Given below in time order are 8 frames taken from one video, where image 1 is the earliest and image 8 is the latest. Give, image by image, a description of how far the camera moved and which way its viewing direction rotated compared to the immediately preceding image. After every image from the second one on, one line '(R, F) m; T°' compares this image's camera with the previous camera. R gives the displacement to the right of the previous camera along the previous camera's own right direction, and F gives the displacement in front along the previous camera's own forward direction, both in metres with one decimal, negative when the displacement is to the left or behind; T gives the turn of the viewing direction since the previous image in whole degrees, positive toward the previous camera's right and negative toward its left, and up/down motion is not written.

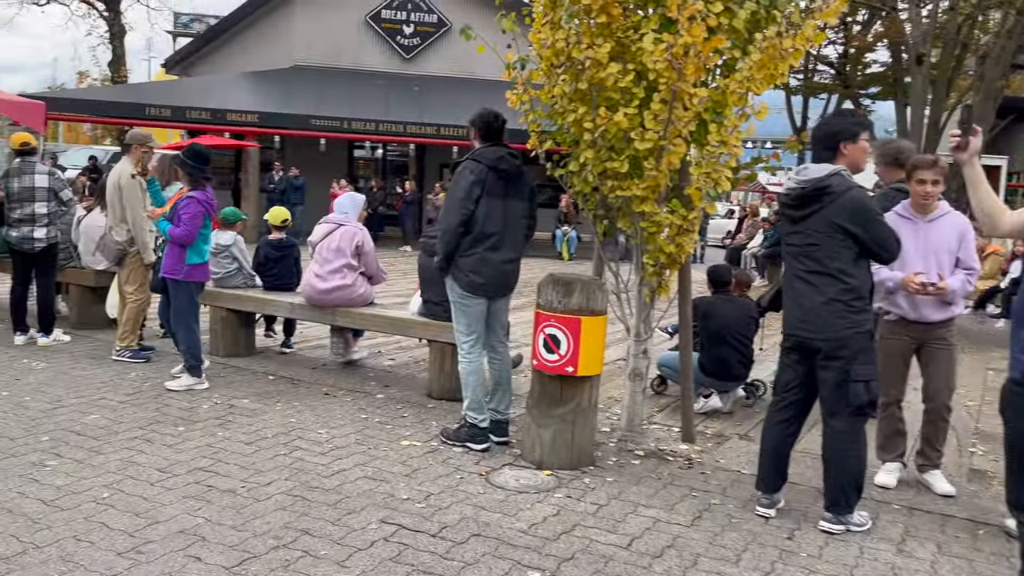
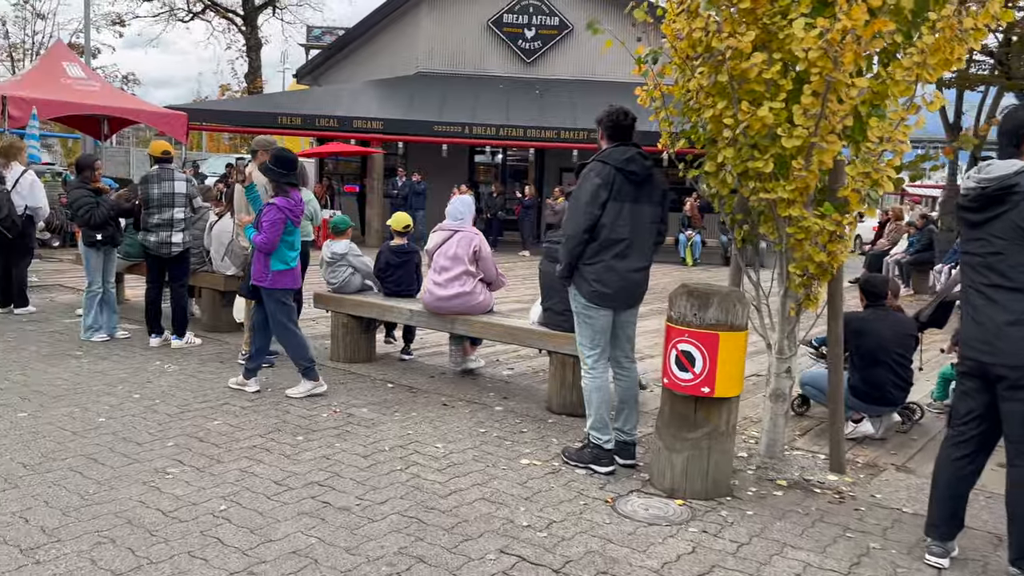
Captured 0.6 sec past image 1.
(-0.1, +0.3) m; -8°
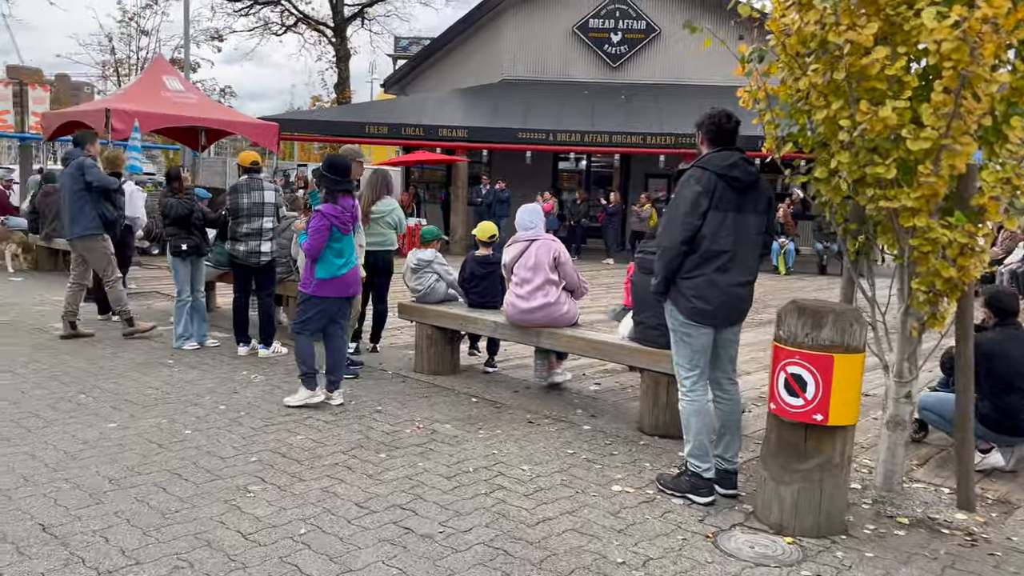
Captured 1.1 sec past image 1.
(-0.1, +0.2) m; -6°
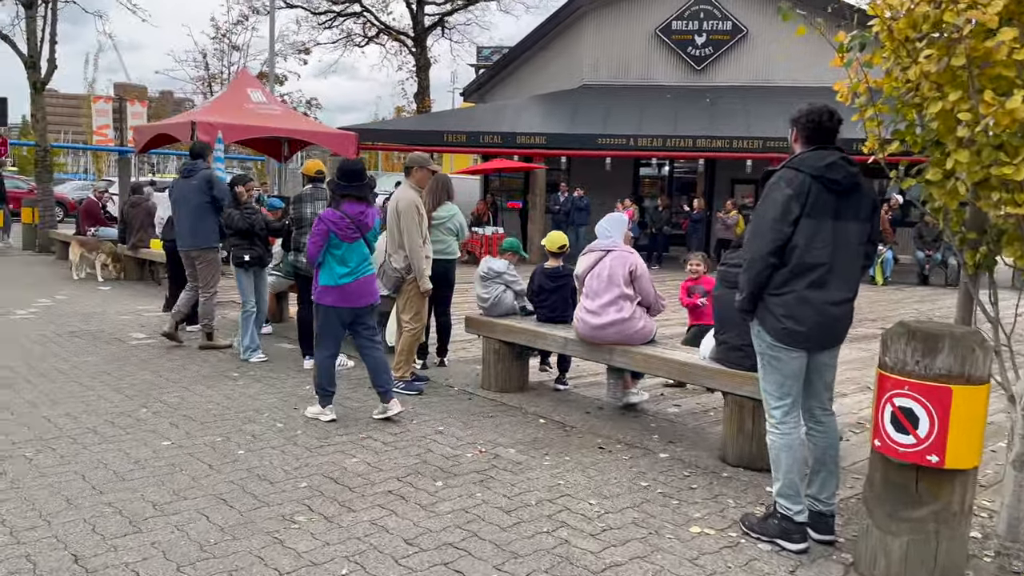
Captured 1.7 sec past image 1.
(+0.1, +0.4) m; -6°
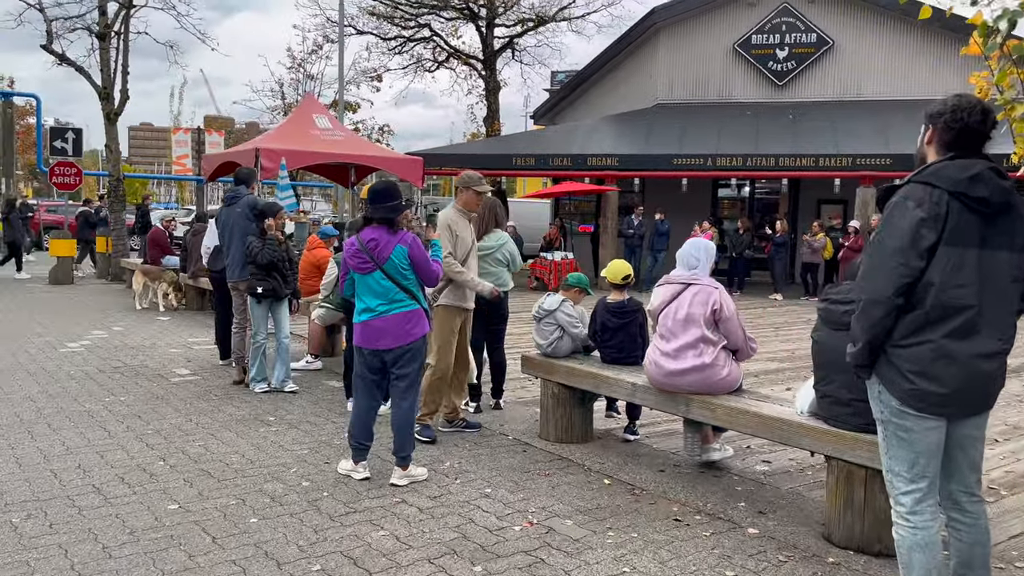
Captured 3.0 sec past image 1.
(+0.1, +0.8) m; -5°
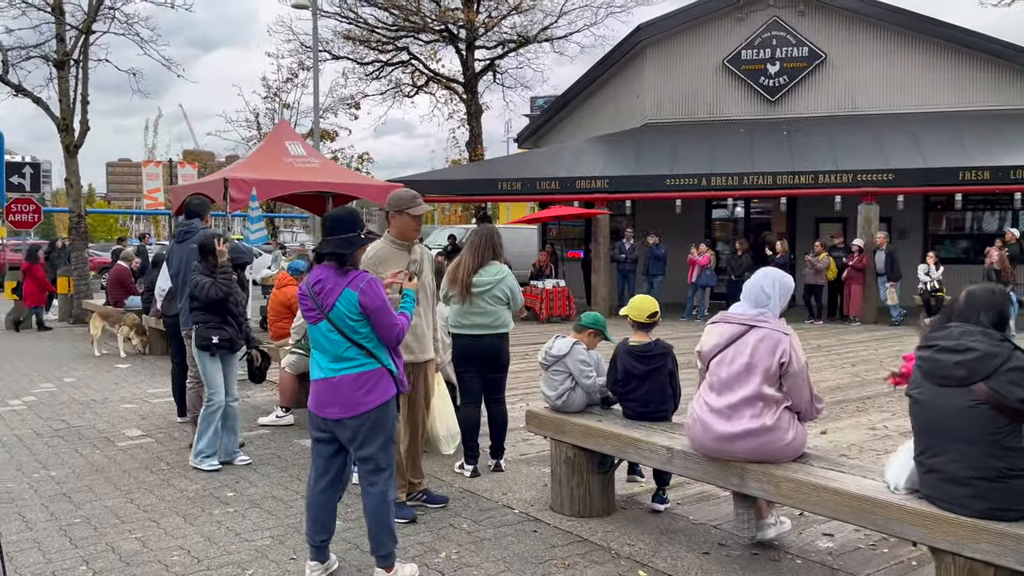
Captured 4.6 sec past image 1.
(-0.1, +0.9) m; +1°
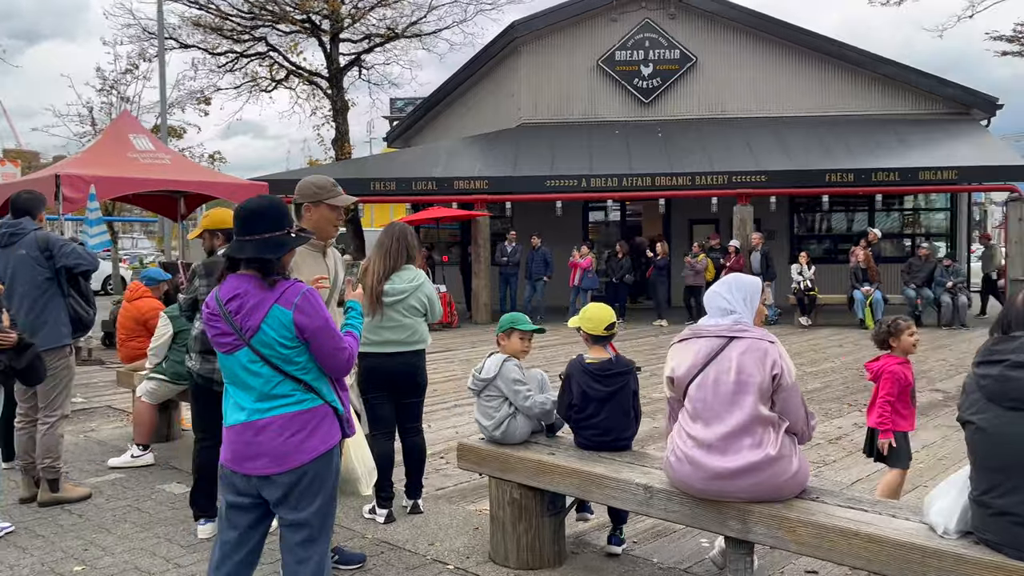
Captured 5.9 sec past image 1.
(-0.4, +0.9) m; +10°
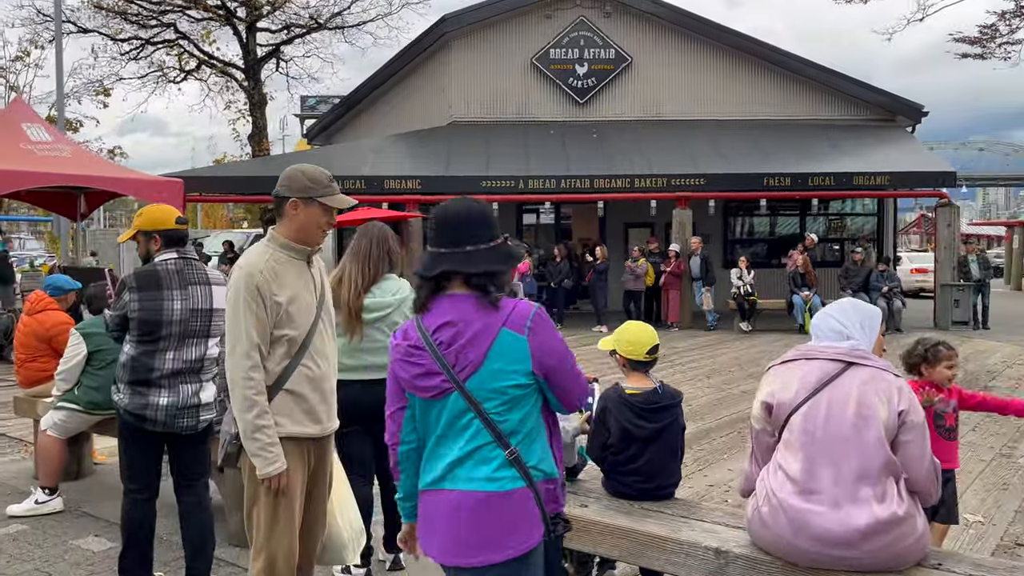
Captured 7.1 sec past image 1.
(-0.5, +0.7) m; +6°
